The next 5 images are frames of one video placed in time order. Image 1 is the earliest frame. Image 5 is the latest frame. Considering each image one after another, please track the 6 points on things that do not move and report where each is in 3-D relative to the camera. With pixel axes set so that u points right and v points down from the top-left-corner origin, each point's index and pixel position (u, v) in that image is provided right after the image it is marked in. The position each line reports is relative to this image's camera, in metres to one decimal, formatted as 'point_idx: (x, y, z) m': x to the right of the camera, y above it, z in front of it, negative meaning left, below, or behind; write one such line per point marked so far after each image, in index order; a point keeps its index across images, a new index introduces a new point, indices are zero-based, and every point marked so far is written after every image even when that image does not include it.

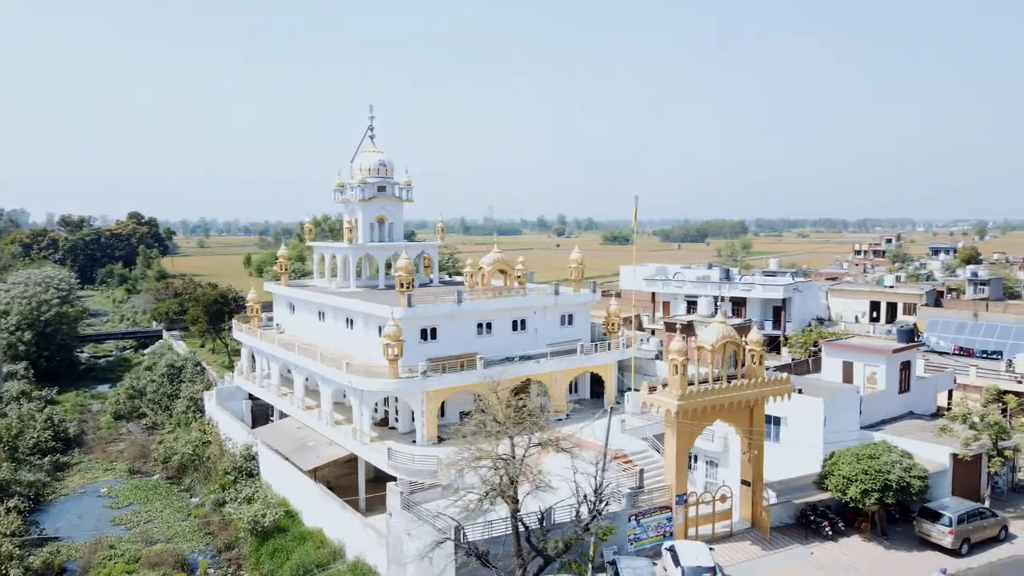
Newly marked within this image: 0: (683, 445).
0: (+4.4, -4.0, +19.8) m
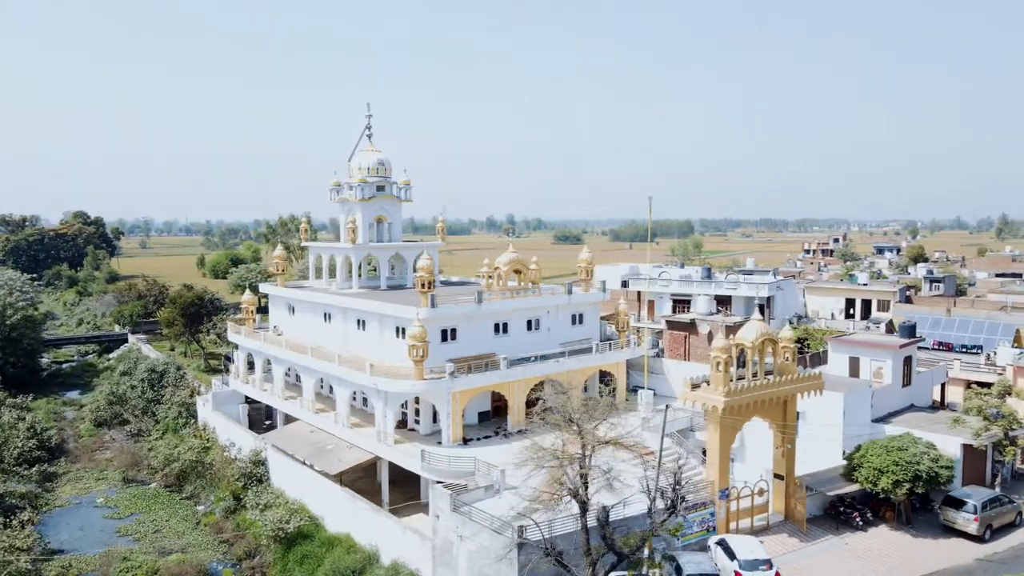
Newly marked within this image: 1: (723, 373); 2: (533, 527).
0: (+5.6, -4.0, +20.2) m
1: (+5.5, -2.2, +19.9) m
2: (+0.5, -5.4, +17.3) m
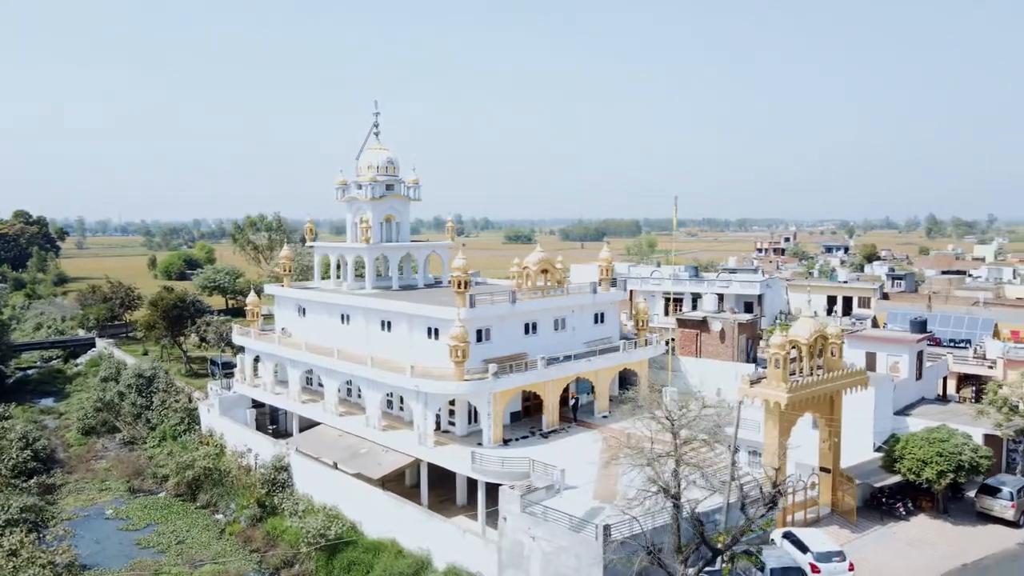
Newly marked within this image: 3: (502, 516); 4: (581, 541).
0: (+7.3, -4.0, +20.6) m
1: (+7.2, -2.2, +20.3) m
2: (+2.4, -5.4, +17.3) m
3: (-0.3, -5.9, +19.8) m
4: (+1.6, -5.8, +17.7) m
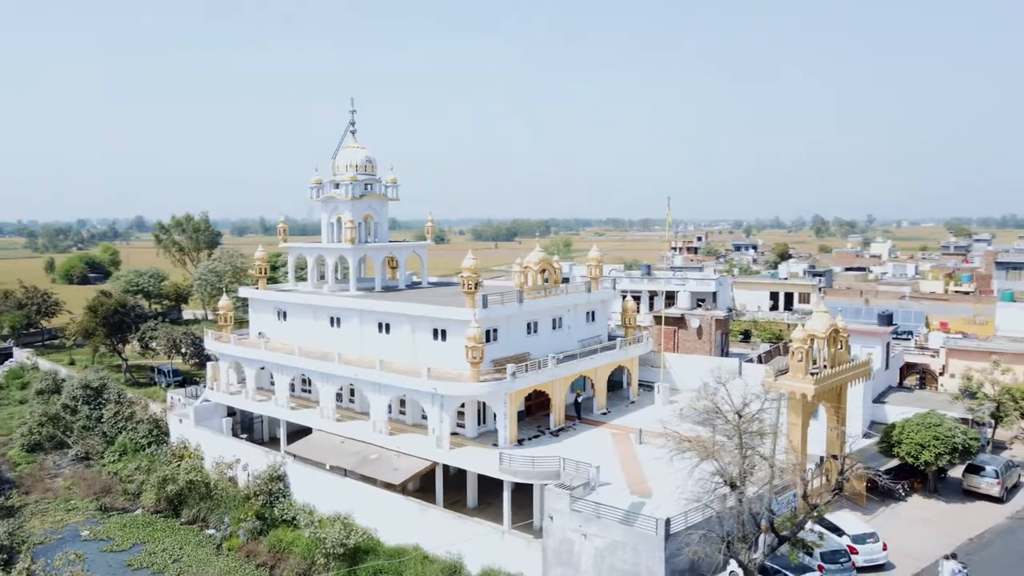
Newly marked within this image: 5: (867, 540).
0: (+8.3, -3.9, +21.6) m
1: (+8.2, -2.1, +21.3) m
2: (+3.8, -5.3, +17.7) m
3: (+0.9, -5.9, +19.8) m
4: (+3.0, -5.8, +18.0) m
5: (+8.9, -6.3, +19.3) m
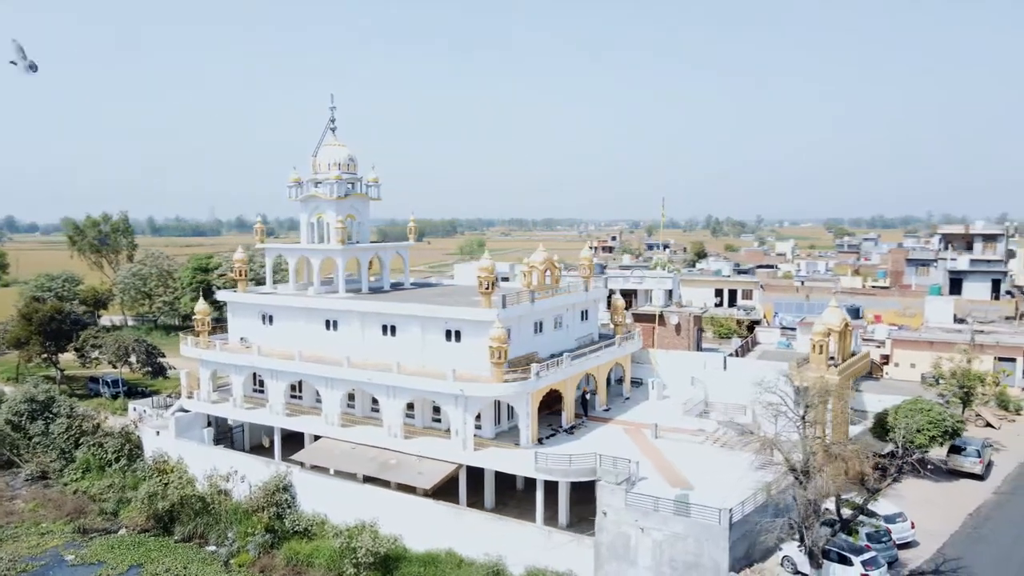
0: (+9.3, -3.8, +22.8) m
1: (+9.2, -2.0, +22.5) m
2: (+5.5, -5.2, +18.3) m
3: (+2.3, -5.9, +20.0) m
4: (+4.6, -5.7, +18.5) m
5: (+10.3, -6.2, +20.6) m
